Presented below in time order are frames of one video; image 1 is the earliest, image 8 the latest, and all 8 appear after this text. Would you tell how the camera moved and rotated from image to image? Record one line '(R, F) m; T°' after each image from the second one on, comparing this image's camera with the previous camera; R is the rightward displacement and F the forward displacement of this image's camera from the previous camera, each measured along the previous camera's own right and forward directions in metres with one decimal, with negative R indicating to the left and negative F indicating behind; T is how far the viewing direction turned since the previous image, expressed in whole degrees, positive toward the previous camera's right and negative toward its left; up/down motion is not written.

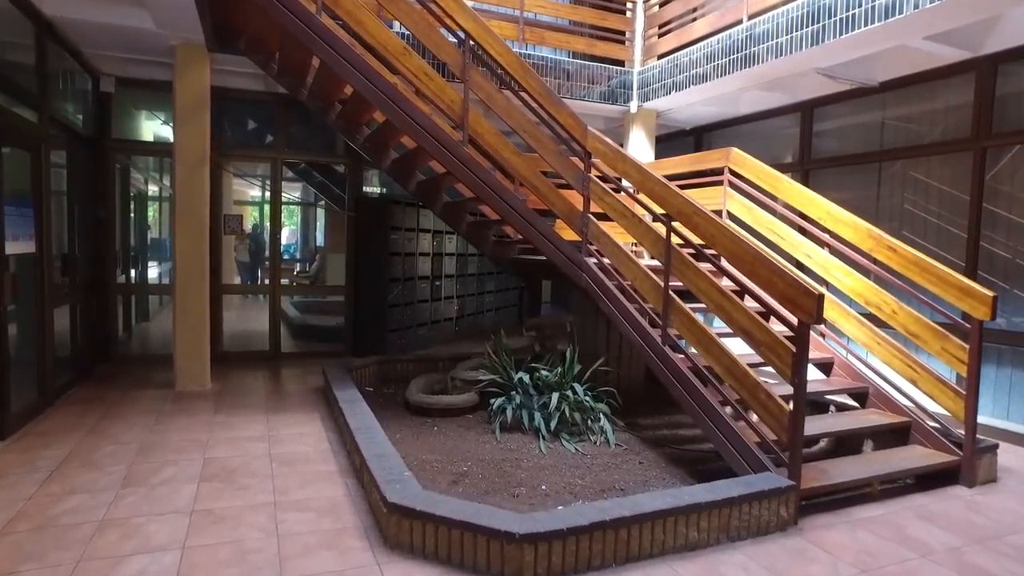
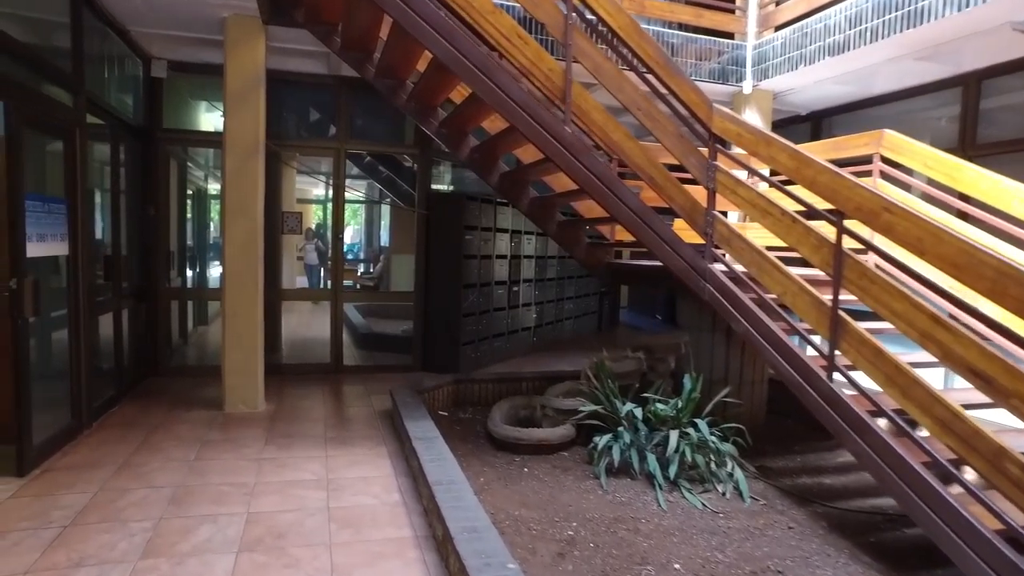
(-0.3, +0.8) m; -5°
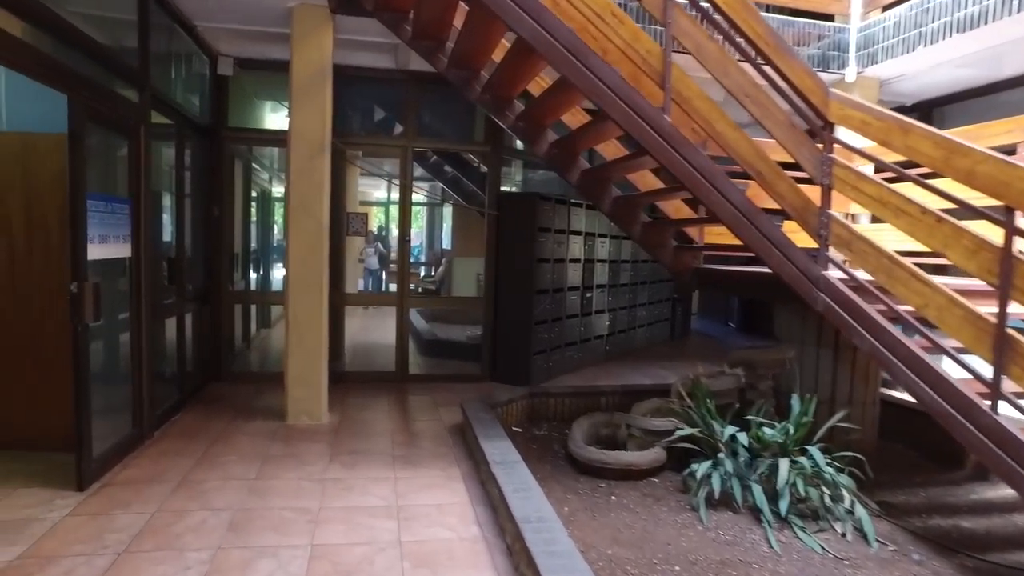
(-0.1, +0.3) m; -5°
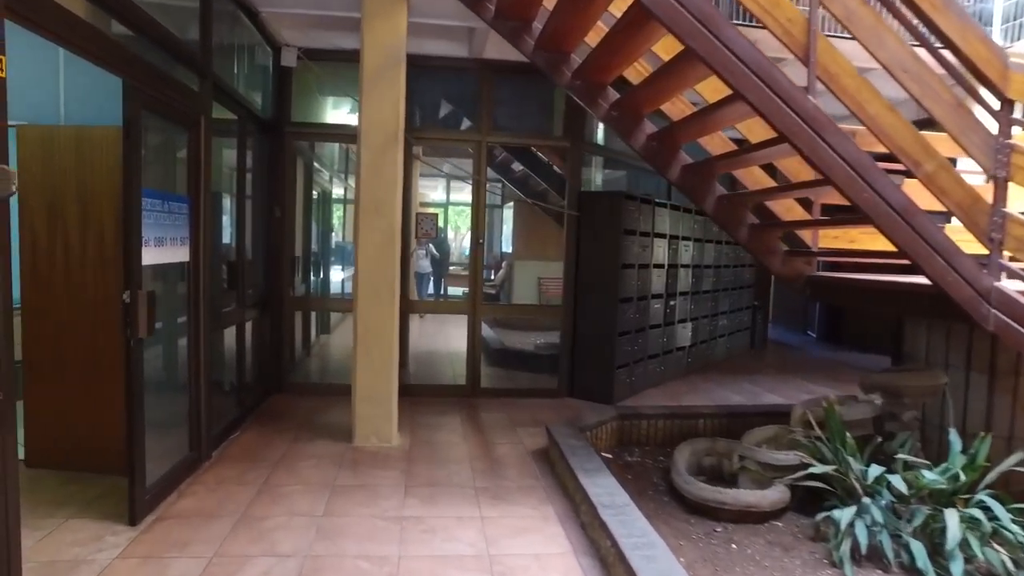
(-0.2, +0.4) m; -4°
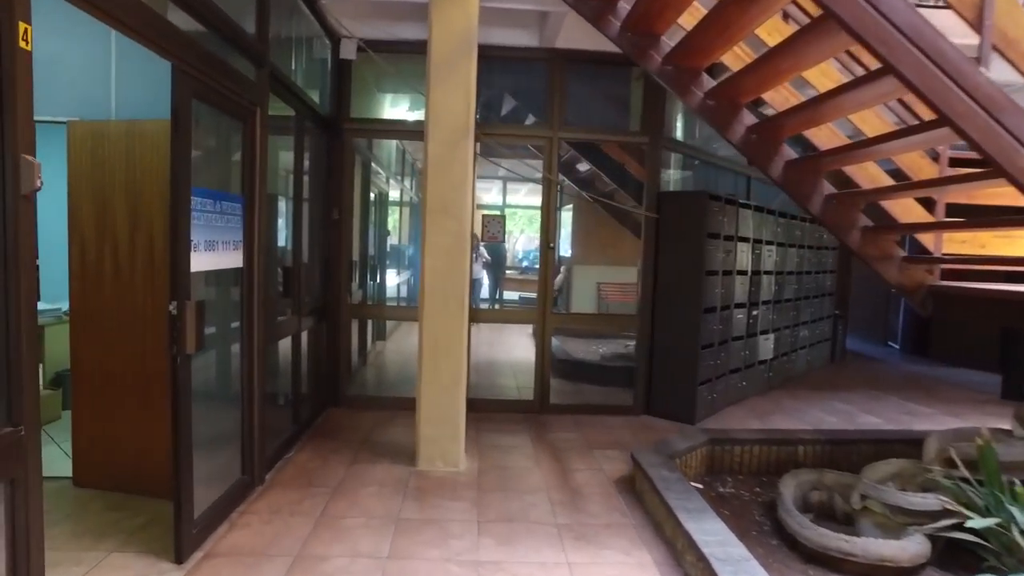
(-0.2, +0.4) m; -4°
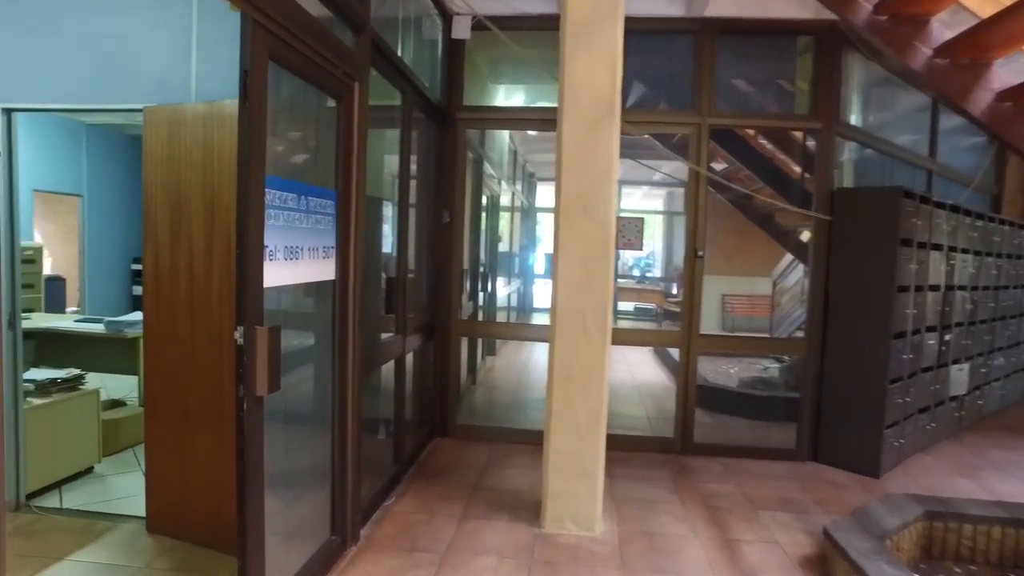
(-0.2, +0.7) m; -8°
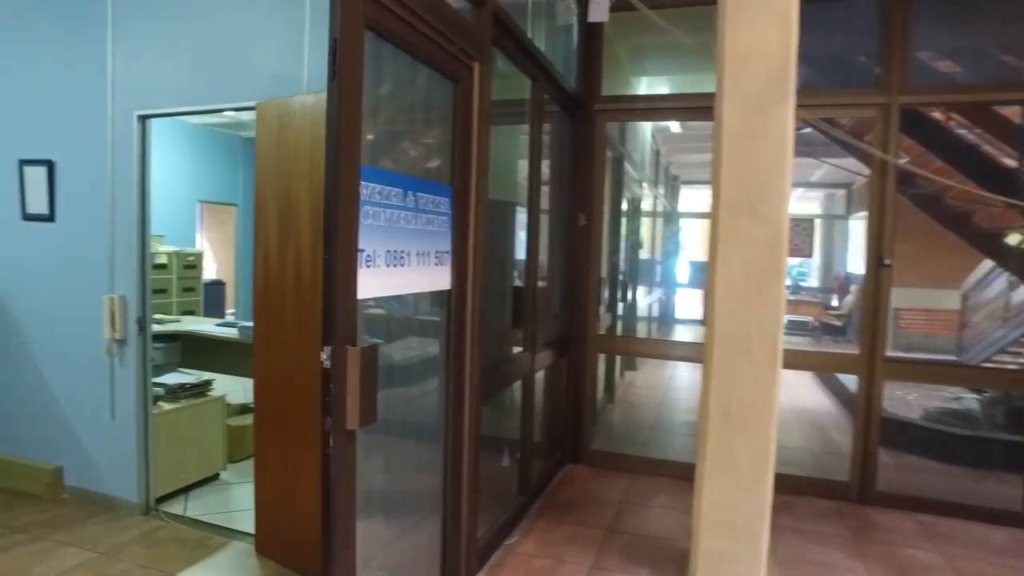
(0.0, +0.4) m; -11°
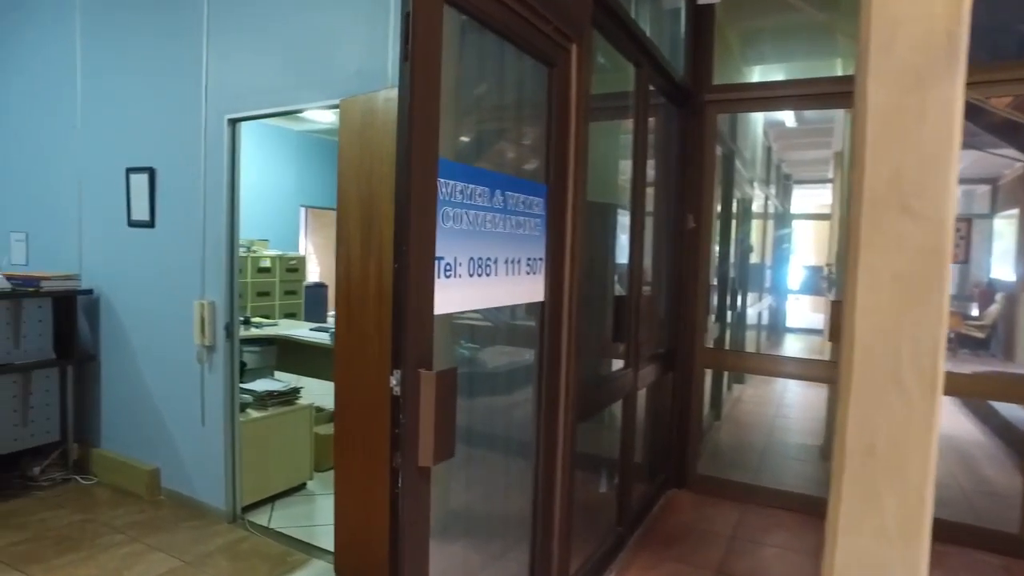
(0.0, +0.2) m; -8°
